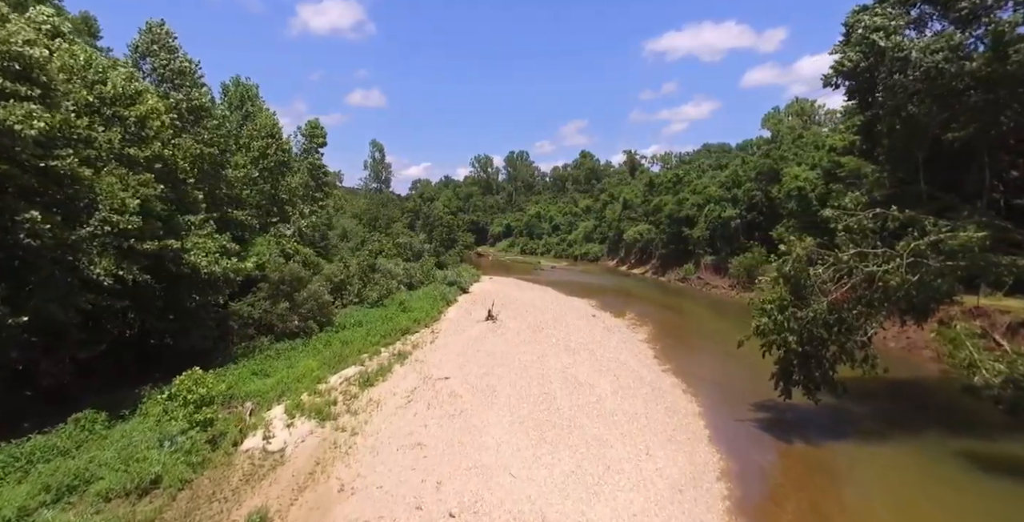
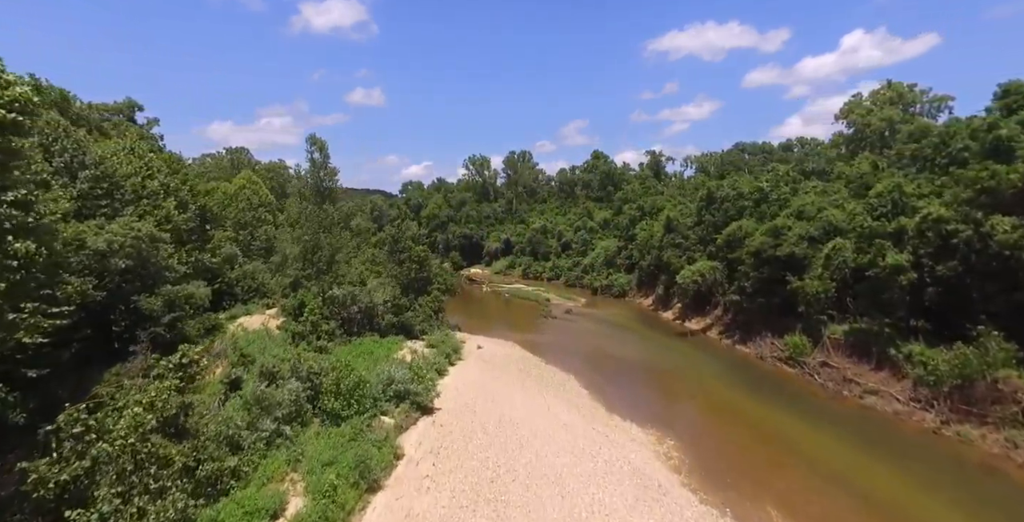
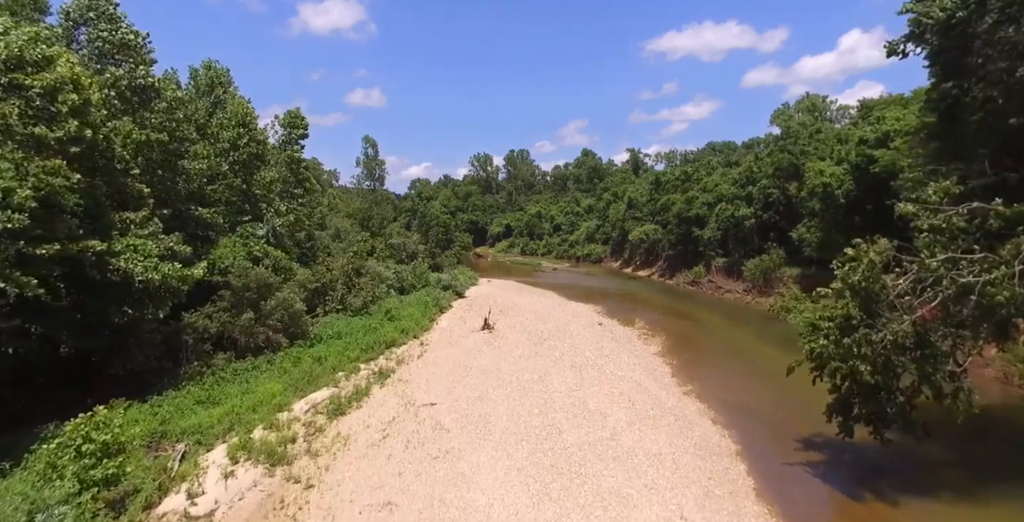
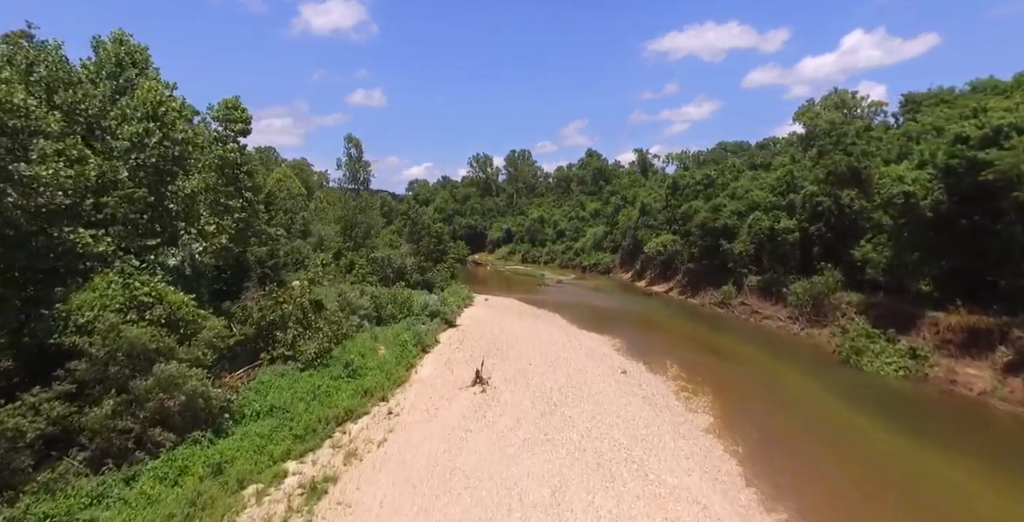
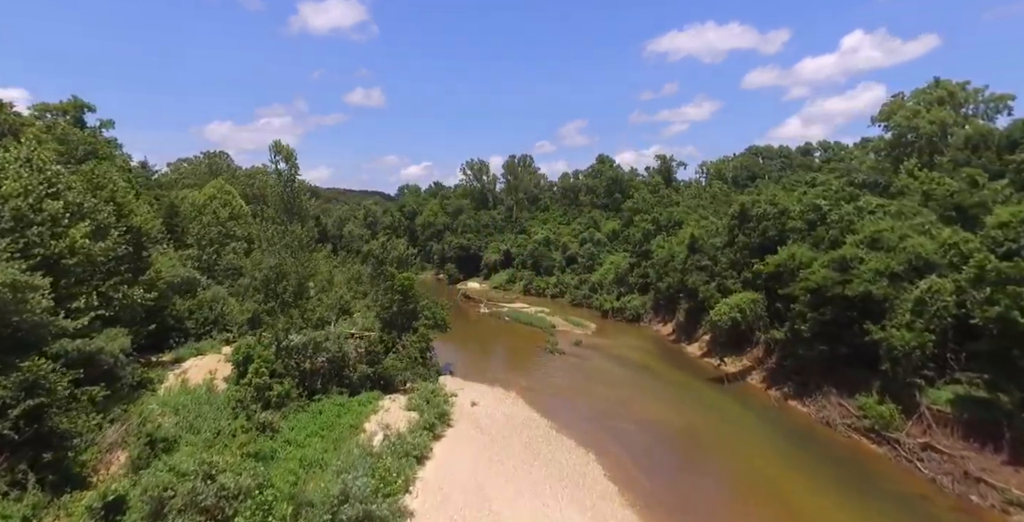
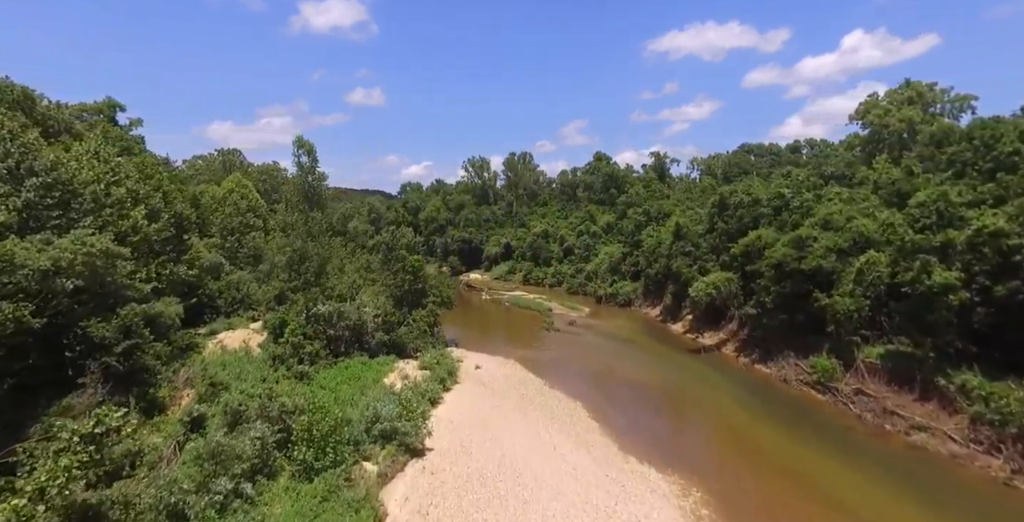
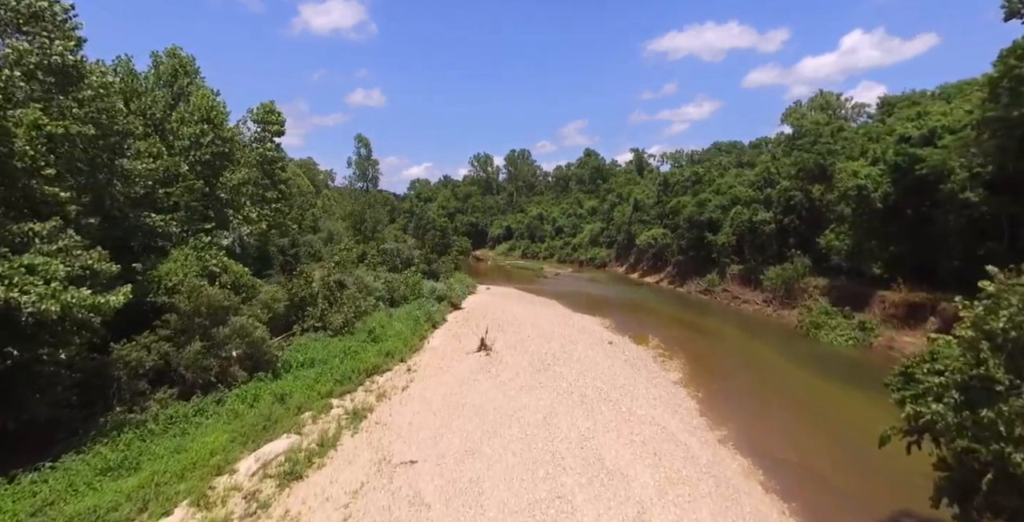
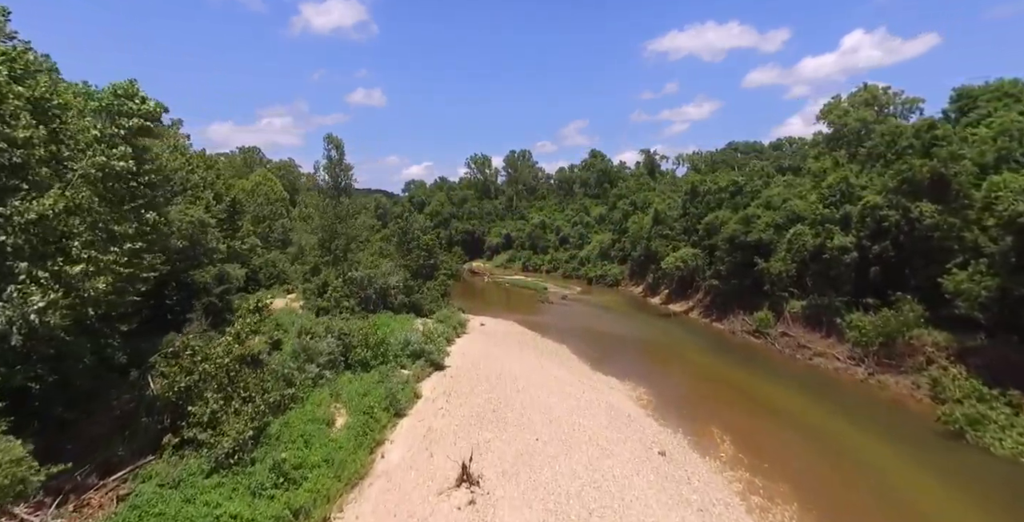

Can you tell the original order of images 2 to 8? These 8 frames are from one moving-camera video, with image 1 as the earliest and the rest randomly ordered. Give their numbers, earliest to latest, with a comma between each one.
3, 7, 4, 8, 2, 6, 5
